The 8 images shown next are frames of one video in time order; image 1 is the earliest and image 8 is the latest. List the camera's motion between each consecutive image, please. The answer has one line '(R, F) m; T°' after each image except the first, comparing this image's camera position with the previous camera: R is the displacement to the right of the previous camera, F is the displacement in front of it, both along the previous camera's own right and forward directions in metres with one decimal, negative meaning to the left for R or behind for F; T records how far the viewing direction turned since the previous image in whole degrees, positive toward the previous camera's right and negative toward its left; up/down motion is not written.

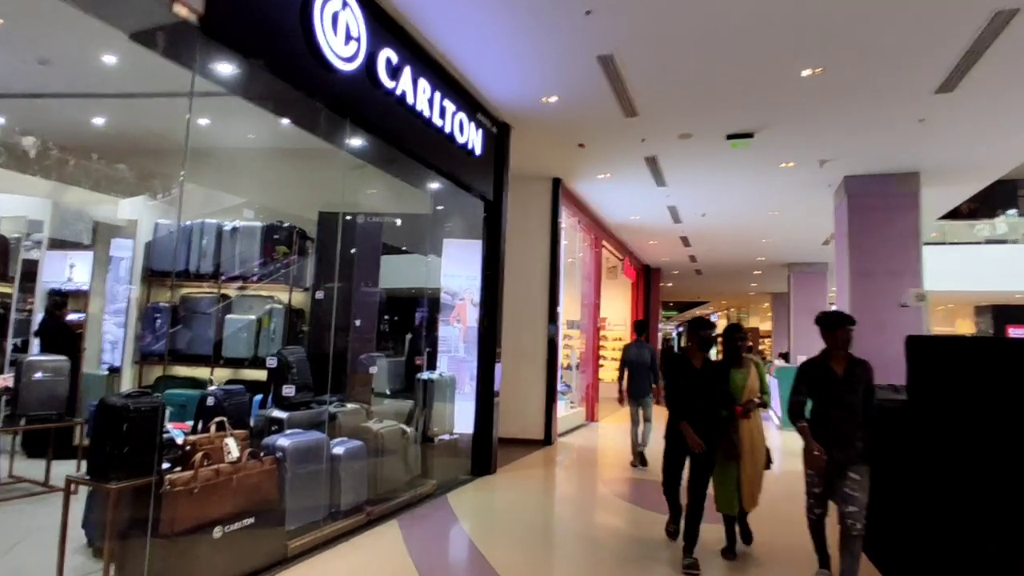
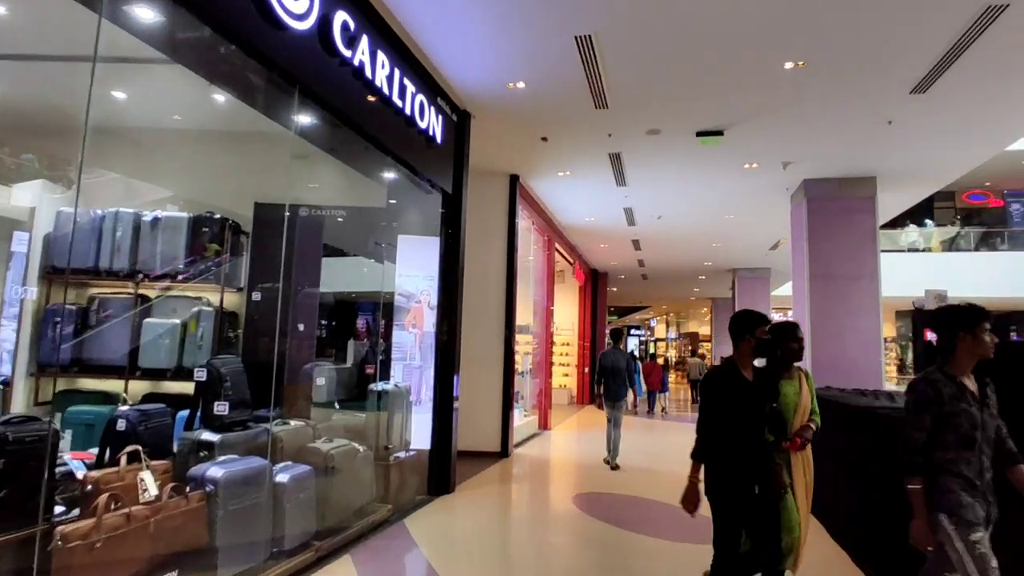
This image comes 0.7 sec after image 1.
(-0.2, +0.4) m; +6°
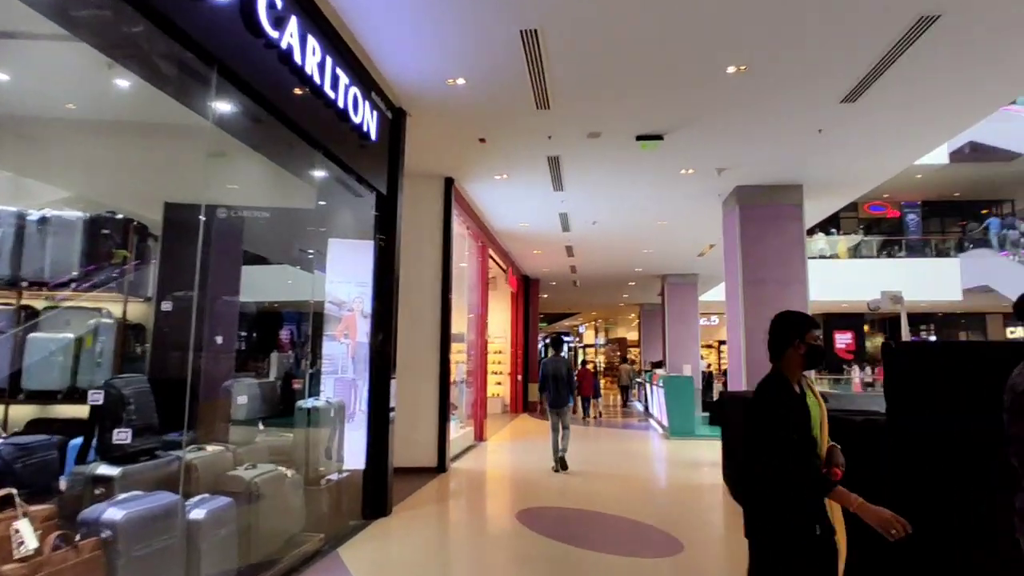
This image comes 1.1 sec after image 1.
(-0.1, +0.2) m; +7°
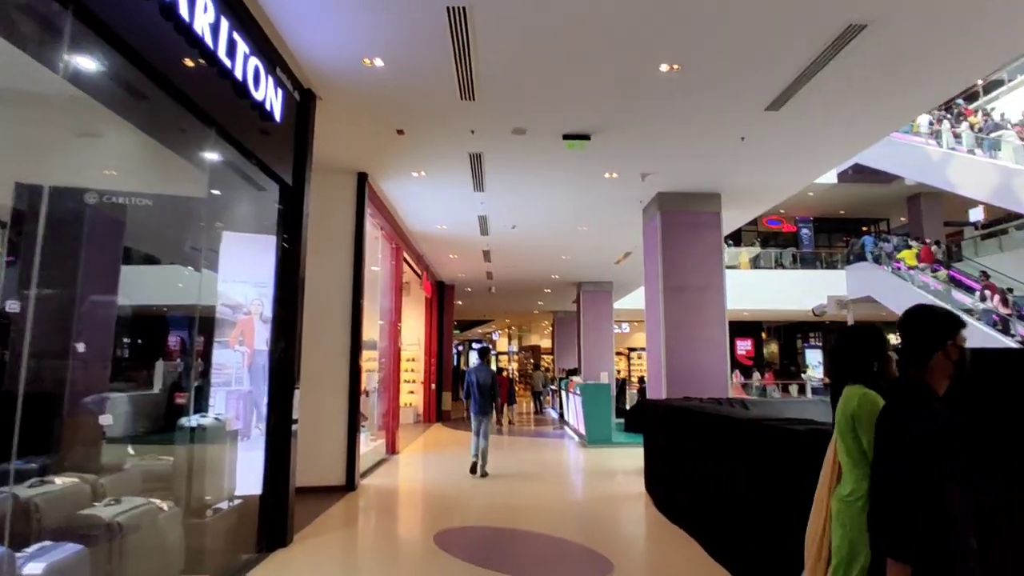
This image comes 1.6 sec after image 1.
(-0.1, +0.3) m; +8°
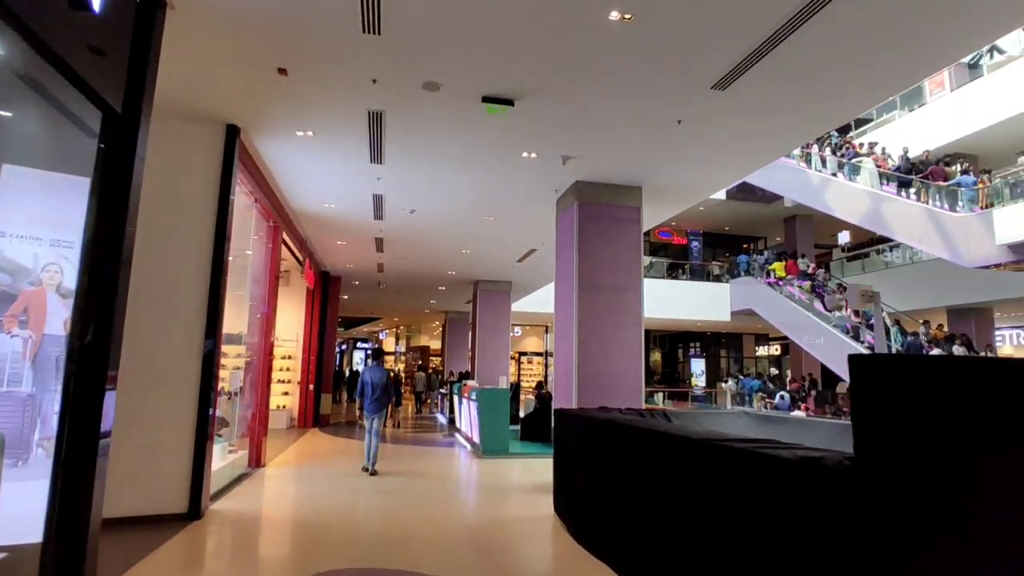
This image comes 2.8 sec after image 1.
(-0.1, +0.8) m; +10°
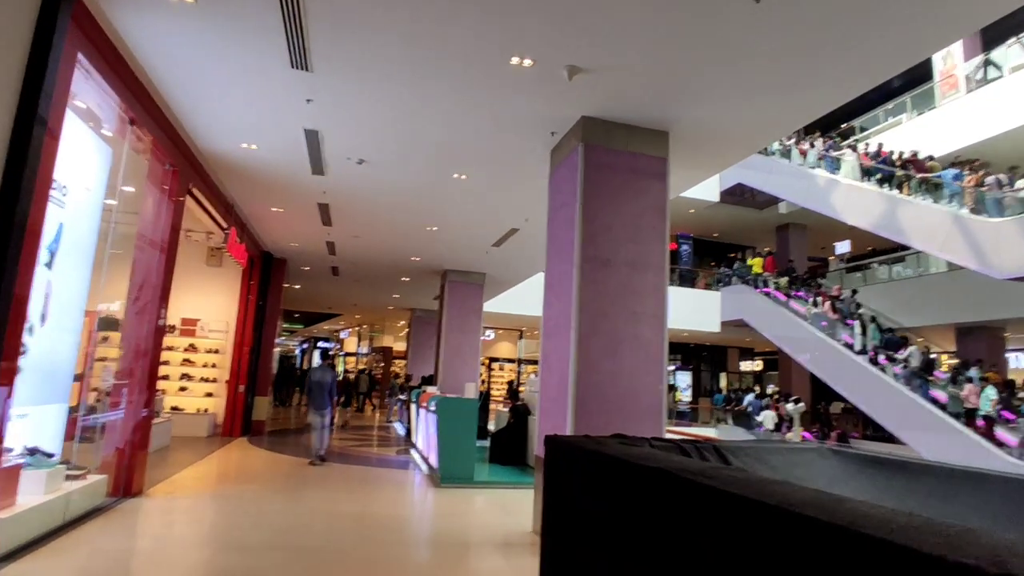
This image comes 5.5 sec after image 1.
(0.0, +1.8) m; +2°
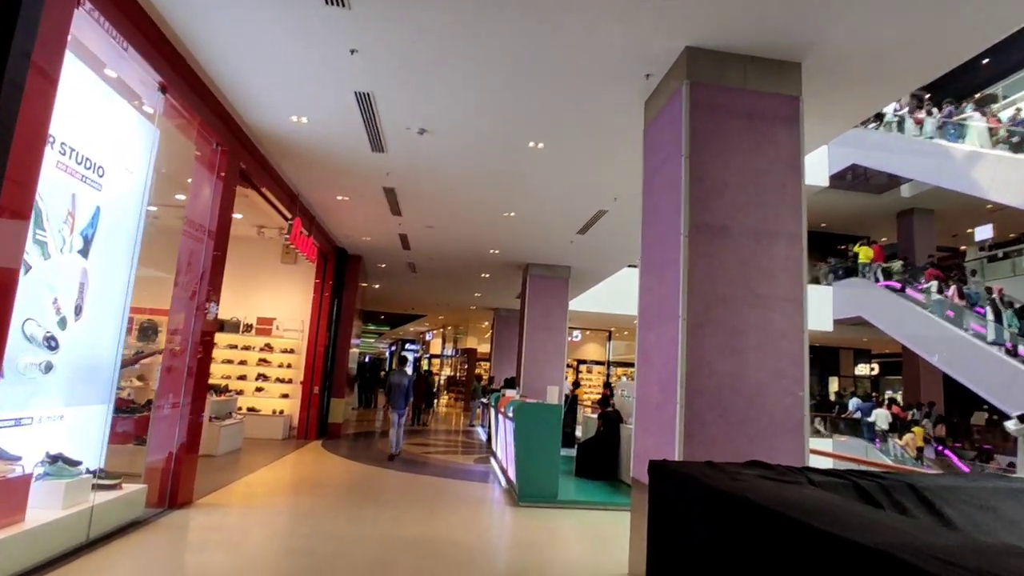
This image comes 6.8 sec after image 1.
(0.0, +0.9) m; -8°
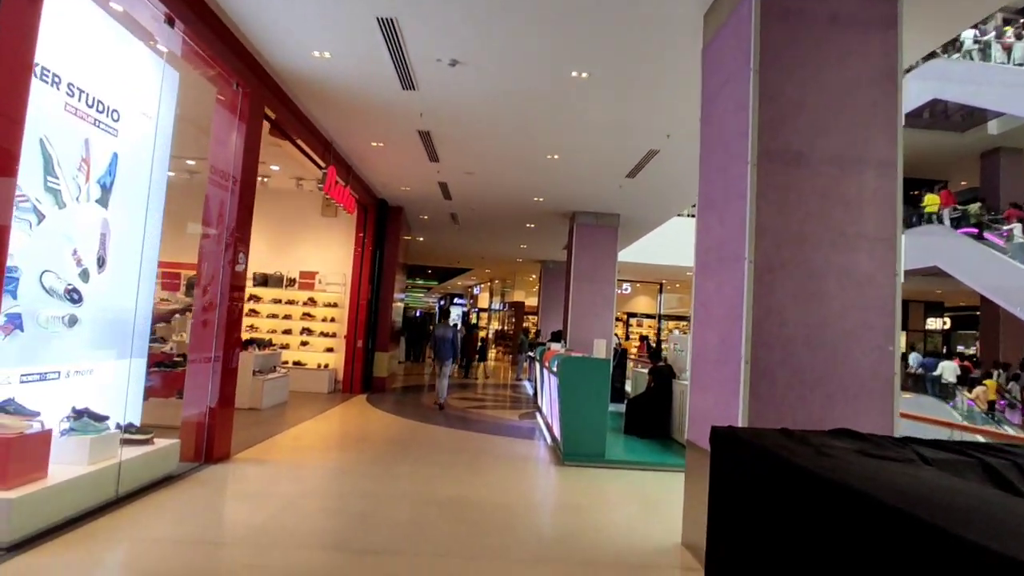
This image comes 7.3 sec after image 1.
(+0.1, +0.4) m; -5°
